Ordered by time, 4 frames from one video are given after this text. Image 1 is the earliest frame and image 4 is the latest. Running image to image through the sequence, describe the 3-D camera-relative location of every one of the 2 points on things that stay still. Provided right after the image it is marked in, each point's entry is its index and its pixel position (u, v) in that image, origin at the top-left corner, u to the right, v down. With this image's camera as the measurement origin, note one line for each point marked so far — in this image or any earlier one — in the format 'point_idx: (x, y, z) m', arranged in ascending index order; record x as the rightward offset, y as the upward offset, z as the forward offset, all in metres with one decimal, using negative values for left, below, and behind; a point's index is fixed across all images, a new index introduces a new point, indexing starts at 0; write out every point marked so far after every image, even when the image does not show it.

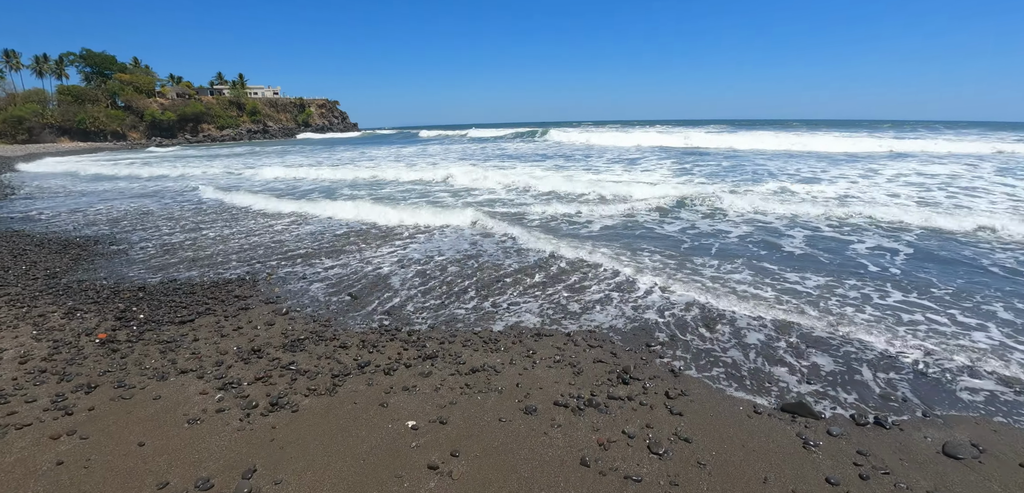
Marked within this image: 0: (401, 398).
0: (-1.2, -1.6, +5.1) m
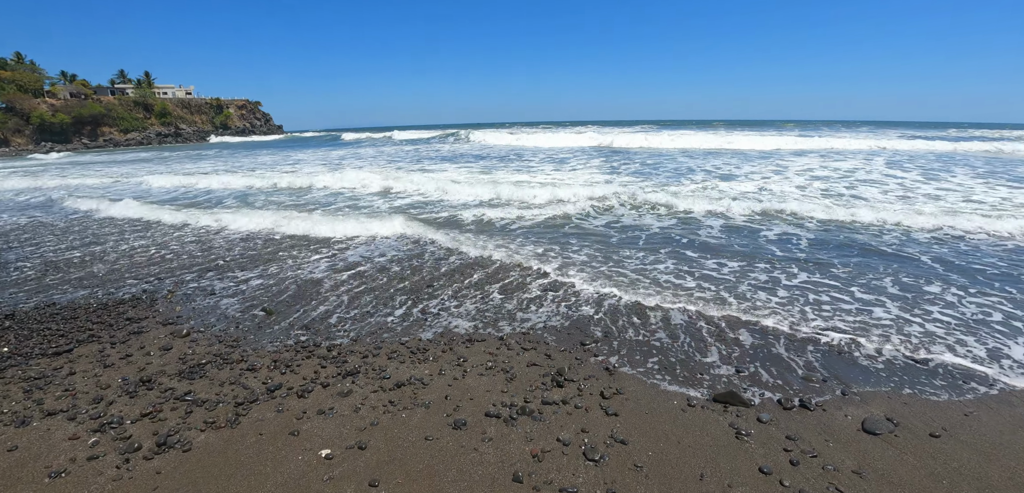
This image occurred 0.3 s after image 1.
0: (-1.9, -1.7, +4.6) m
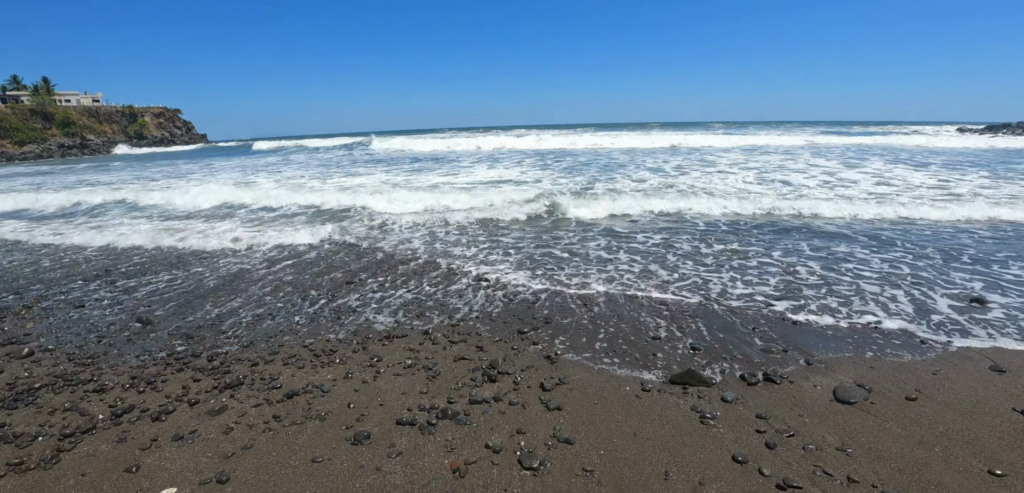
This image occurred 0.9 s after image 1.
0: (-2.5, -1.5, +3.4) m
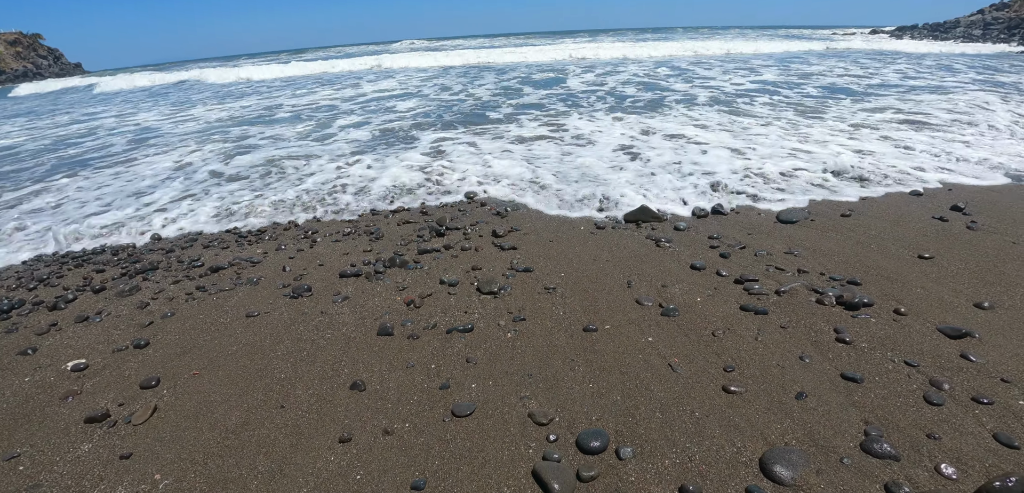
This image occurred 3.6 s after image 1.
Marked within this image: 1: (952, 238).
0: (-2.7, -0.5, +3.0) m
1: (+3.4, +0.1, +3.7) m
